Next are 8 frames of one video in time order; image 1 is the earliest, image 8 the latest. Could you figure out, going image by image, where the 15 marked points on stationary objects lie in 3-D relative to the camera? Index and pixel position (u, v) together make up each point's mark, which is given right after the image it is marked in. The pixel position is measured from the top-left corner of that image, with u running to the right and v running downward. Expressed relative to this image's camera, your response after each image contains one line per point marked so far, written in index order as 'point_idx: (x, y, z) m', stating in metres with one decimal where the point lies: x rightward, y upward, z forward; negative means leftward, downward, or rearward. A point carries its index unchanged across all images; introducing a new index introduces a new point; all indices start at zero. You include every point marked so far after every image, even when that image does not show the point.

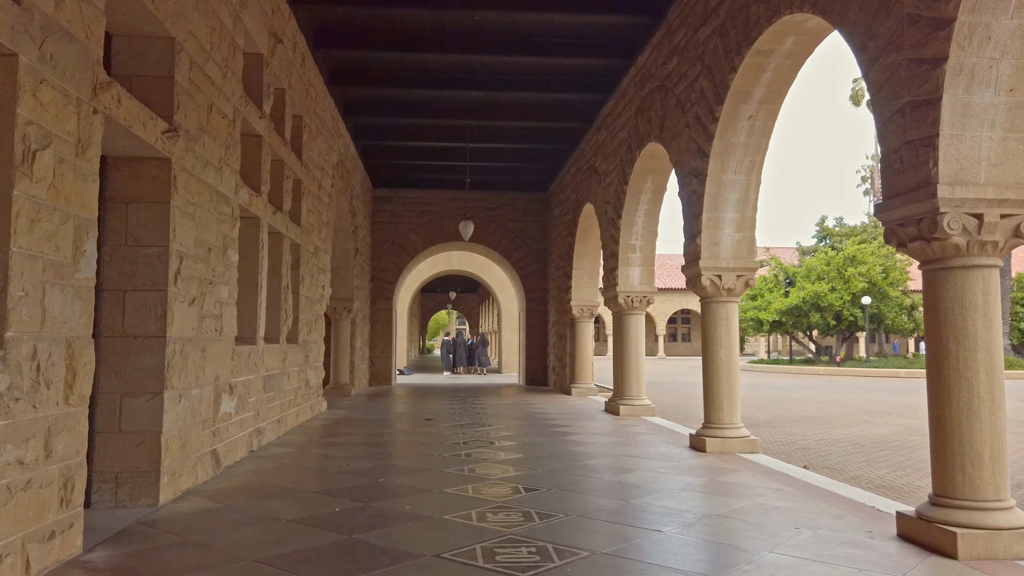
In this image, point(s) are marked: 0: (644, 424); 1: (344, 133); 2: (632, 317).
0: (+1.3, -1.4, +7.4) m
1: (-2.3, +2.1, +9.7) m
2: (+1.4, -0.3, +8.4) m
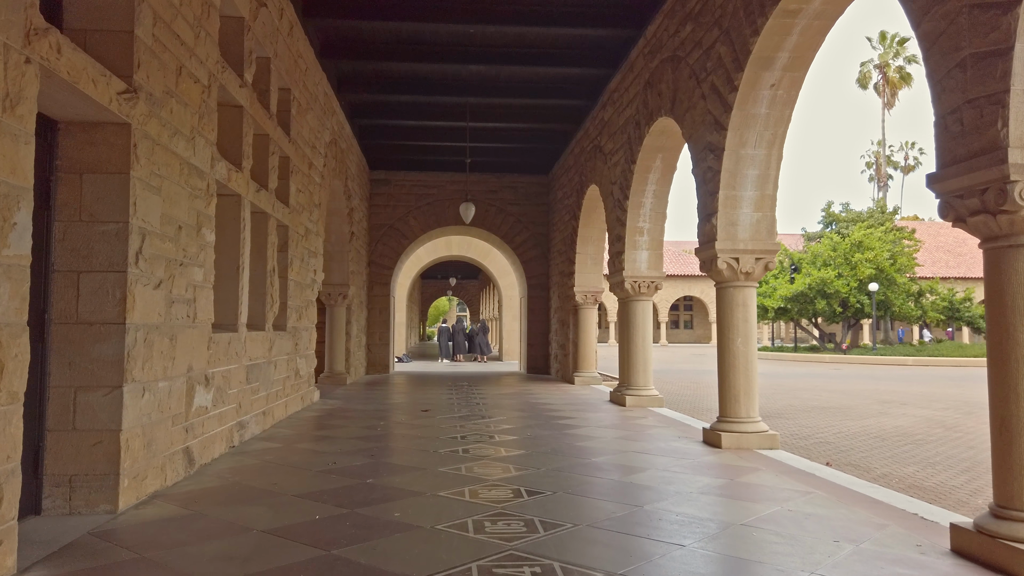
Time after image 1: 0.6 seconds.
0: (+1.4, -1.2, +7.0) m
1: (-2.2, +2.3, +9.3) m
2: (+1.4, -0.2, +8.0) m
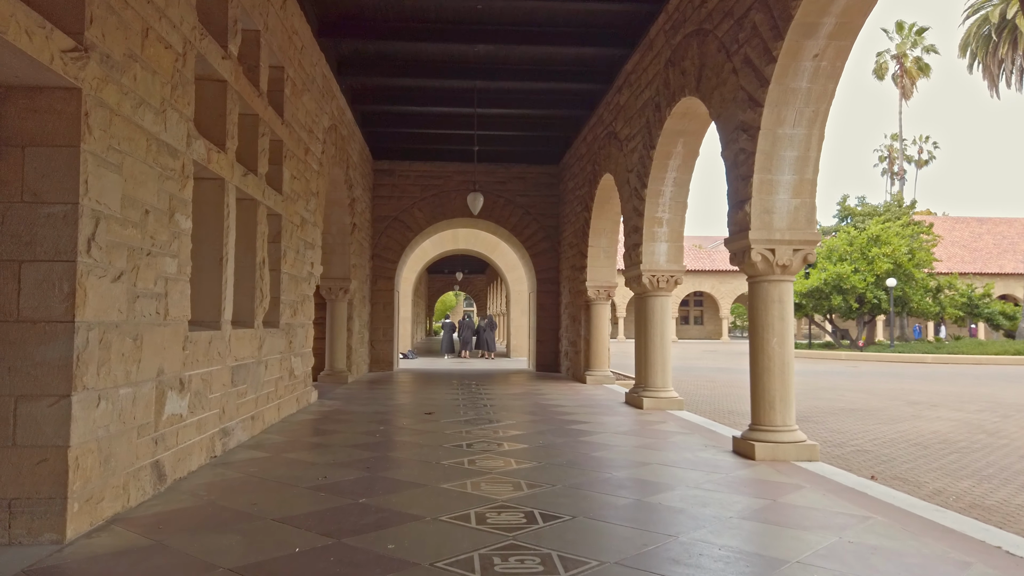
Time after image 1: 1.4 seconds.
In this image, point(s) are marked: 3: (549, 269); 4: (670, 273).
0: (+1.4, -1.2, +6.5) m
1: (-2.1, +2.3, +8.8) m
2: (+1.5, -0.1, +7.5) m
3: (+0.7, +0.4, +13.1) m
4: (+1.6, +0.1, +7.5) m
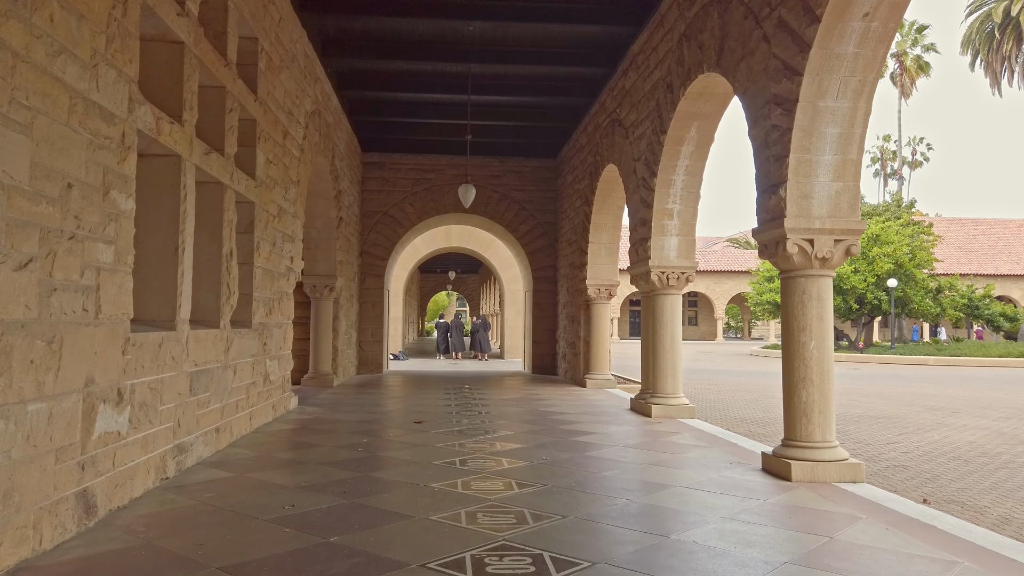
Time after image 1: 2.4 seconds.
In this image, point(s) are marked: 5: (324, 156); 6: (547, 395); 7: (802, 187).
0: (+1.4, -1.2, +5.9) m
1: (-2.2, +2.4, +8.1) m
2: (+1.5, -0.1, +6.9) m
3: (+0.6, +0.4, +12.5) m
4: (+1.6, +0.2, +6.9) m
5: (-2.2, +1.6, +8.5) m
6: (+0.5, -1.4, +9.4) m
7: (+1.6, +0.6, +4.1) m
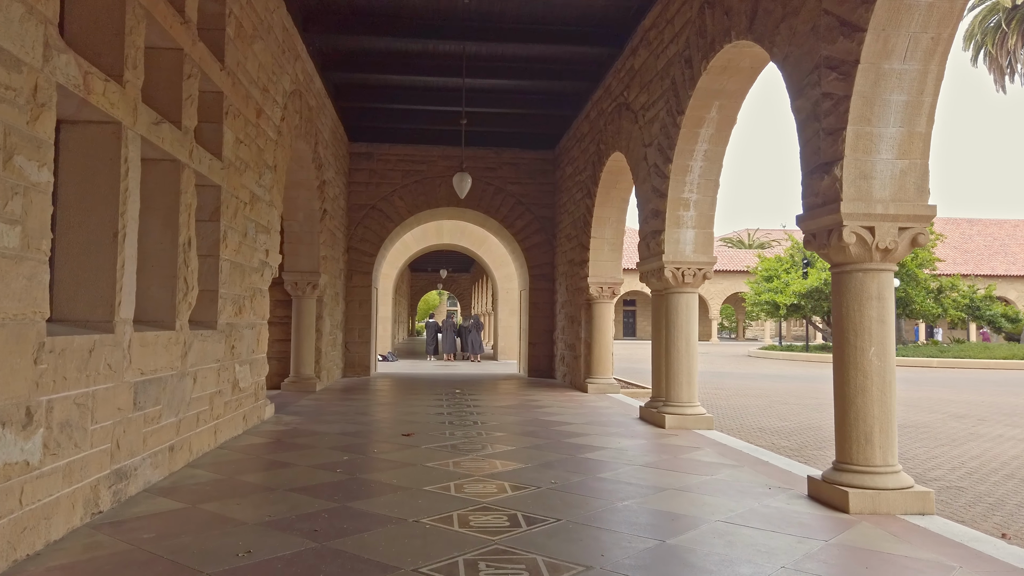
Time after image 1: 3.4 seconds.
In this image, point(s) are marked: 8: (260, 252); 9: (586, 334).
0: (+1.4, -1.2, +5.3) m
1: (-2.2, +2.4, +7.5) m
2: (+1.5, -0.1, +6.3) m
3: (+0.5, +0.4, +11.9) m
4: (+1.6, +0.2, +6.2) m
5: (-2.2, +1.6, +7.8) m
6: (+0.4, -1.4, +8.8) m
7: (+1.7, +0.6, +3.5) m
8: (-2.1, +0.3, +5.9) m
9: (+1.0, -0.6, +9.8) m
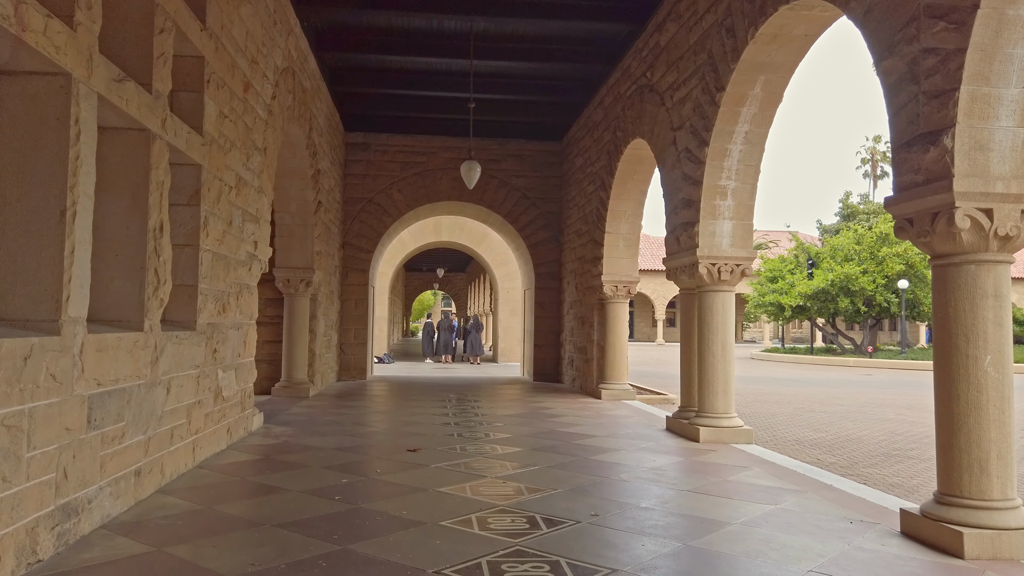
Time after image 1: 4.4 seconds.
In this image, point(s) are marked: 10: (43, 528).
0: (+1.6, -1.1, +4.7) m
1: (-2.0, +2.4, +6.8) m
2: (+1.6, 0.0, +5.7) m
3: (+0.6, +0.4, +11.2) m
4: (+1.7, +0.2, +5.6) m
5: (-2.1, +1.6, +7.2) m
6: (+0.5, -1.3, +8.1) m
7: (+1.8, +0.6, +2.9) m
8: (-1.9, +0.3, +5.3) m
9: (+1.1, -0.6, +9.1) m
10: (-1.7, -0.8, +2.6) m
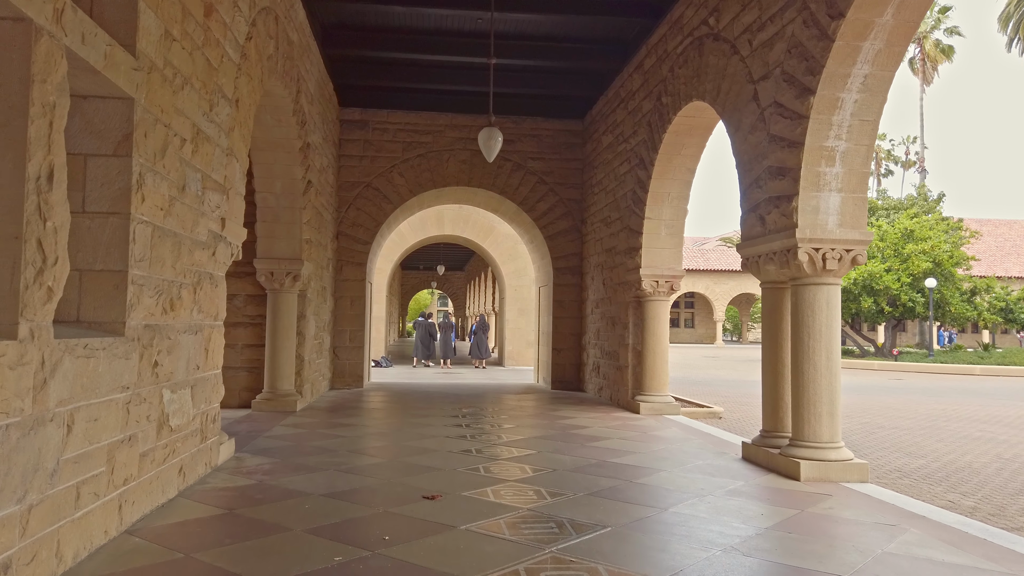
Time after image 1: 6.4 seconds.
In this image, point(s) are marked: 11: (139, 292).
0: (+1.8, -1.1, +3.4) m
1: (-1.8, +2.5, +5.5) m
2: (+1.9, 0.0, +4.4) m
3: (+0.8, +0.5, +10.0) m
4: (+2.0, +0.3, +4.3) m
5: (-1.9, +1.7, +5.9) m
6: (+0.8, -1.3, +6.9) m
7: (+2.1, +0.7, +1.6) m
8: (-1.7, +0.4, +4.0) m
9: (+1.3, -0.6, +7.9) m
10: (-1.4, -0.8, +1.3) m
11: (-1.6, 0.0, +3.1) m
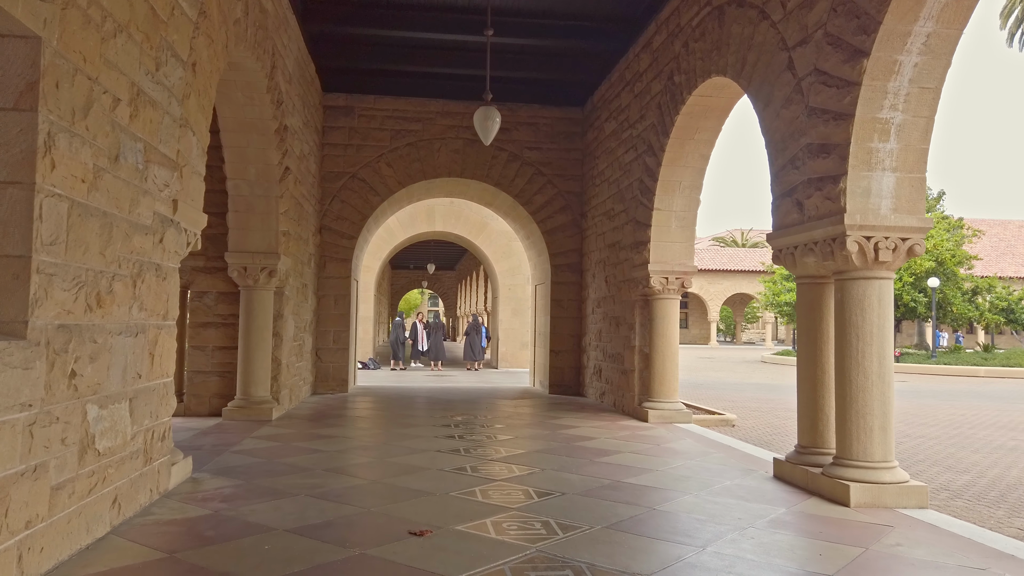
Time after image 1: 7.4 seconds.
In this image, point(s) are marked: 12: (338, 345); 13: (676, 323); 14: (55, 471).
0: (+1.9, -1.1, +2.8) m
1: (-1.8, +2.5, +4.9) m
2: (+1.9, 0.0, +3.8) m
3: (+0.8, +0.5, +9.4) m
4: (+2.0, +0.3, +3.8) m
5: (-1.9, +1.7, +5.3) m
6: (+0.7, -1.3, +6.2) m
7: (+2.2, +0.7, +1.0) m
8: (-1.6, +0.4, +3.4) m
9: (+1.3, -0.5, +7.3) m
10: (-1.3, -0.8, +0.7) m
11: (-1.6, 0.0, +2.4) m
12: (-2.2, -0.7, +9.1) m
13: (+1.6, -0.3, +7.1) m
14: (-1.6, -0.6, +2.5) m
